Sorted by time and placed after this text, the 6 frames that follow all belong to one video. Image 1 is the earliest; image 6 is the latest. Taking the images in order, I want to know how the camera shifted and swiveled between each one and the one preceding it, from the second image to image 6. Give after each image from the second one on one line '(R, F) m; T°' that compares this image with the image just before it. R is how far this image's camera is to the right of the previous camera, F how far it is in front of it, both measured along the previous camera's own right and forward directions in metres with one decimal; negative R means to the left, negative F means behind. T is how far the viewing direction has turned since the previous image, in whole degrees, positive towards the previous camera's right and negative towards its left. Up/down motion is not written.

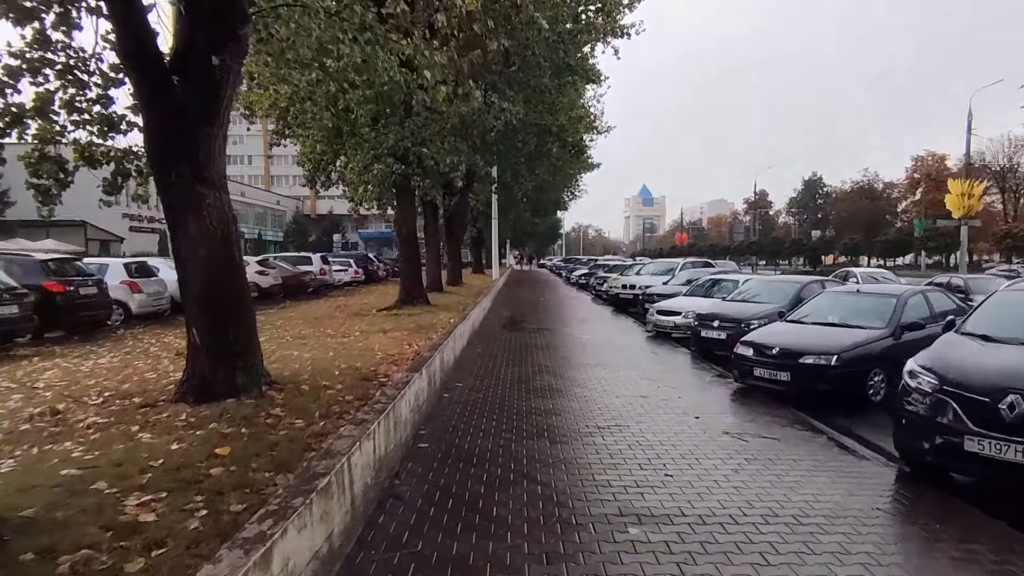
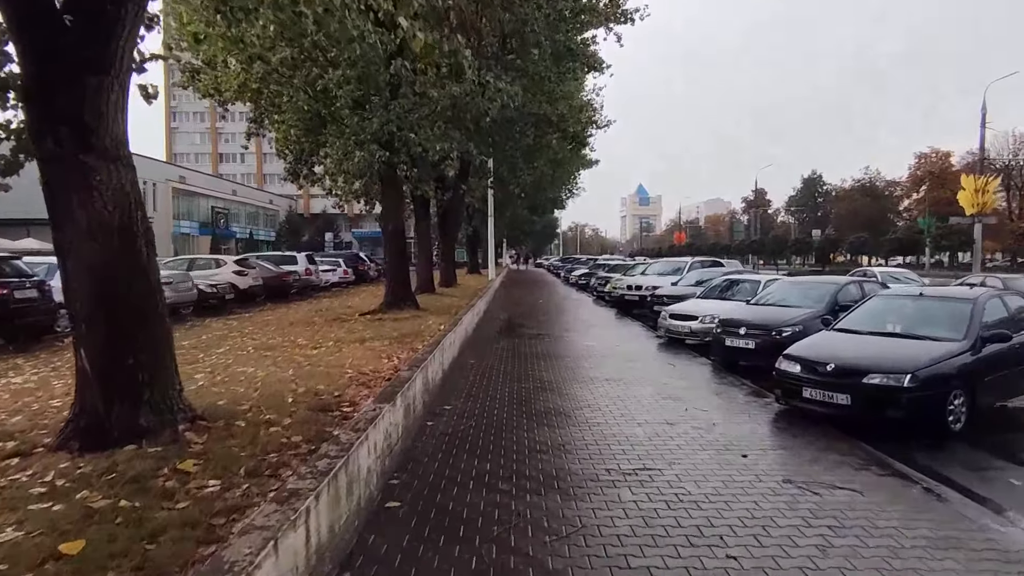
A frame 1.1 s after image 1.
(0.0, +1.6) m; 0°
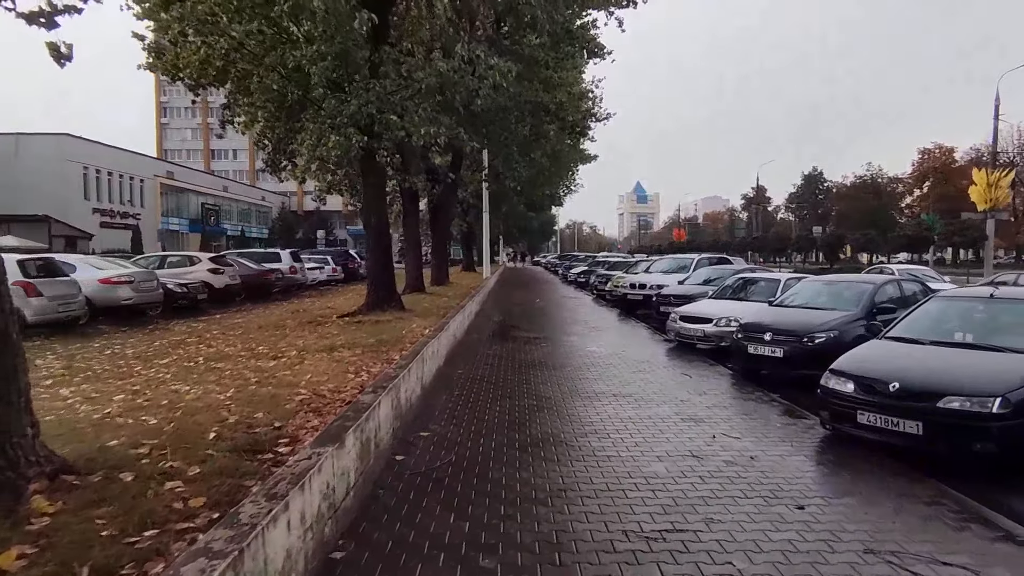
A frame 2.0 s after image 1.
(+0.1, +1.4) m; 0°
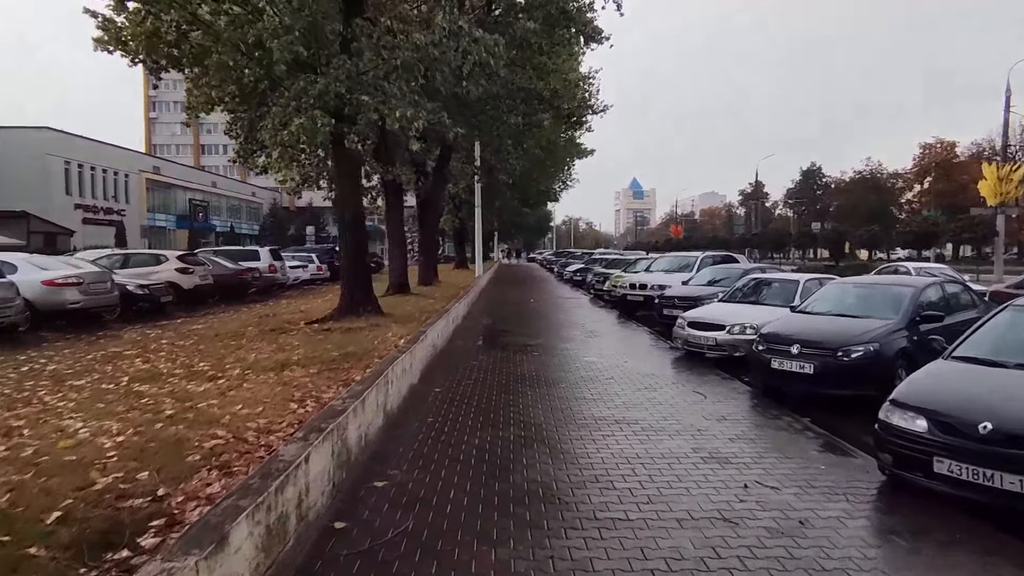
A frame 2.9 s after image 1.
(+0.1, +1.4) m; 0°
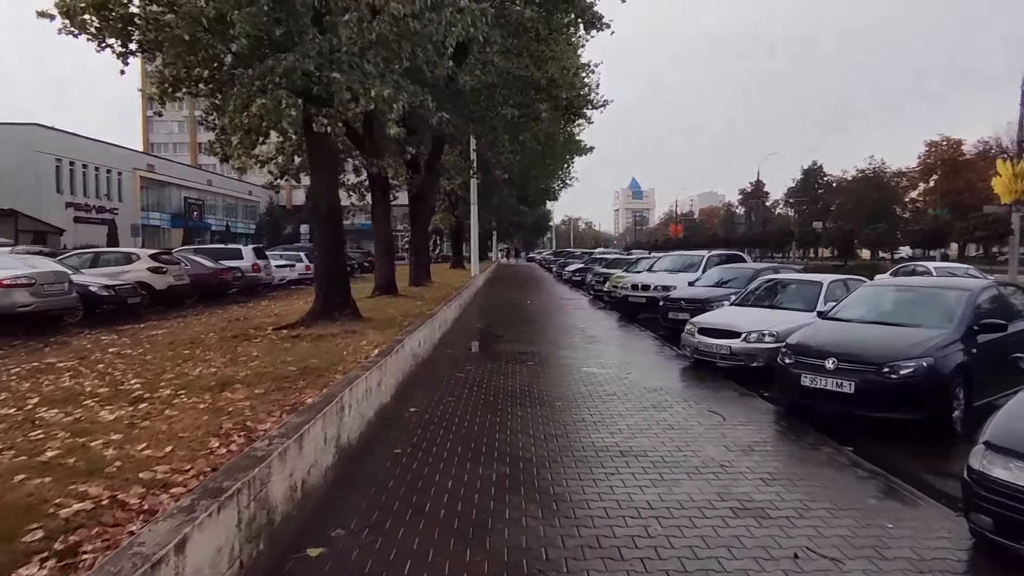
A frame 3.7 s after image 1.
(+0.1, +1.2) m; 0°
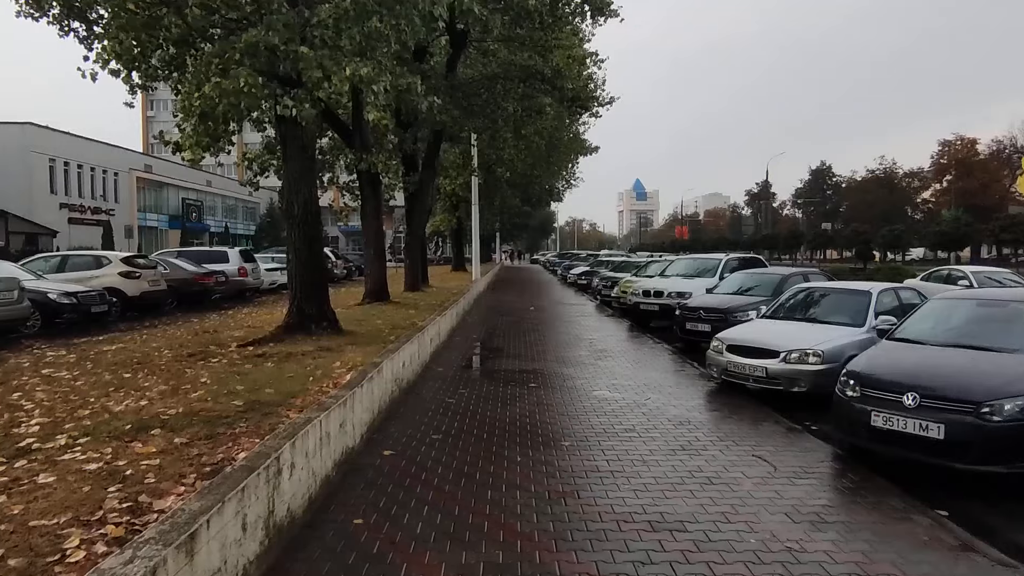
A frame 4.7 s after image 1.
(+0.1, +1.4) m; 0°
